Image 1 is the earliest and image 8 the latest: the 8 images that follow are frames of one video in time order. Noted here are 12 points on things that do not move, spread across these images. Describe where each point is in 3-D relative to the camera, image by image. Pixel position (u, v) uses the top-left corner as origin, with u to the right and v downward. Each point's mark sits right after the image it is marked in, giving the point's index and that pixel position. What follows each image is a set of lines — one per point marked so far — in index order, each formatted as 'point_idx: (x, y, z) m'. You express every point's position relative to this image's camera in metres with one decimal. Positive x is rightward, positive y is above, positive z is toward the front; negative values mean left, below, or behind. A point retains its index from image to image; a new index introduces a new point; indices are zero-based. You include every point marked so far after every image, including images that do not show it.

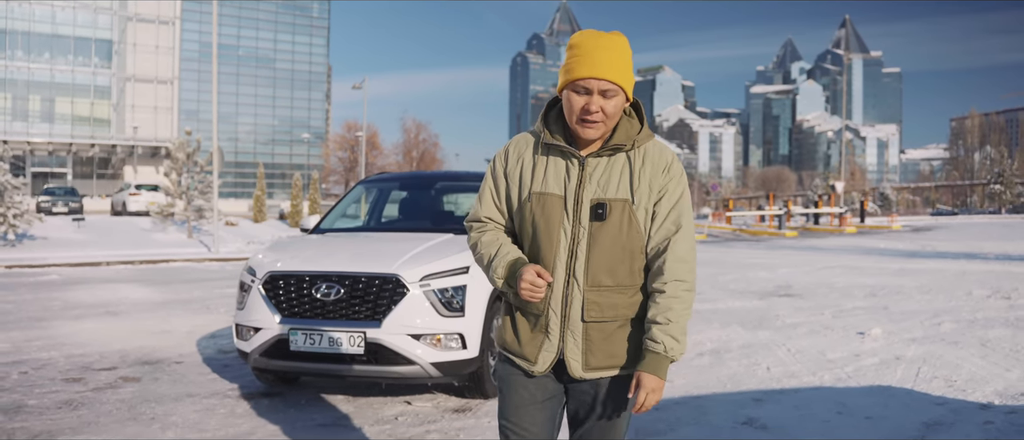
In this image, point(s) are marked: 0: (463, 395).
0: (-0.2, -0.8, +4.9) m
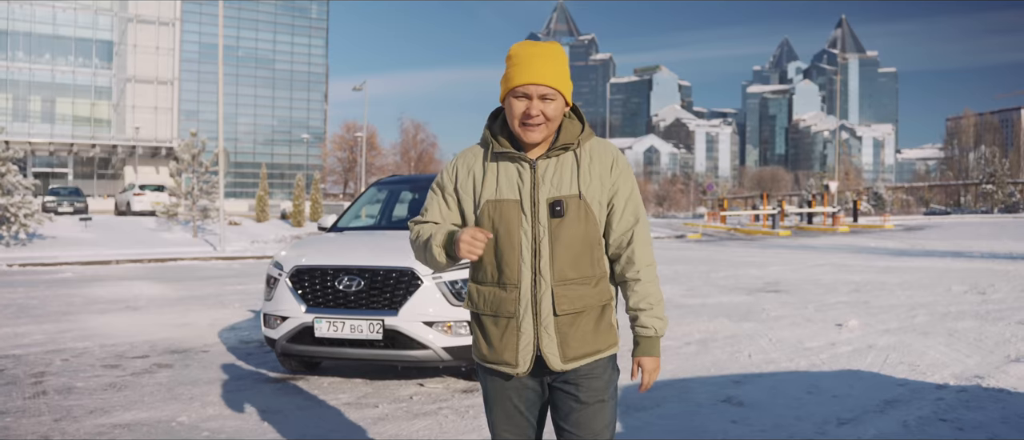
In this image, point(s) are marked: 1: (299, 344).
0: (-0.2, -0.8, +5.5) m
1: (-1.0, -0.6, +5.1) m
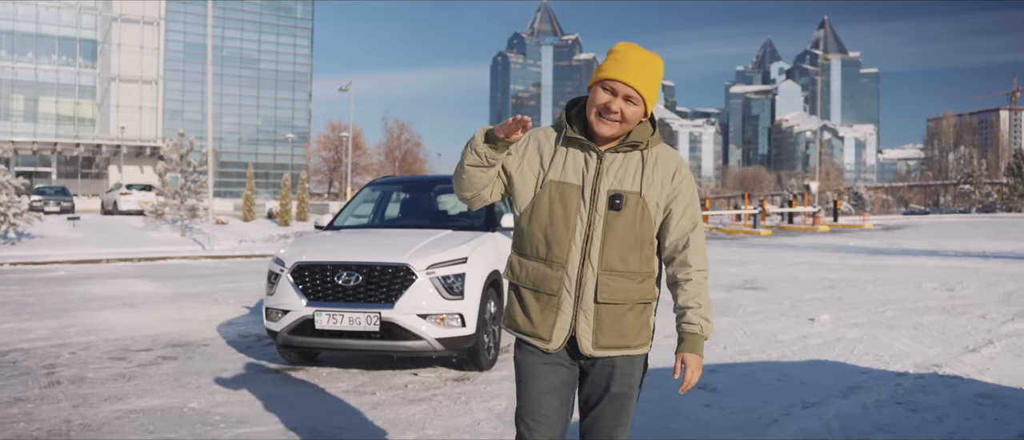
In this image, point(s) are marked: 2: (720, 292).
0: (-0.3, -0.8, +5.8) m
1: (-1.1, -0.6, +5.4) m
2: (+2.2, -0.8, +11.0) m
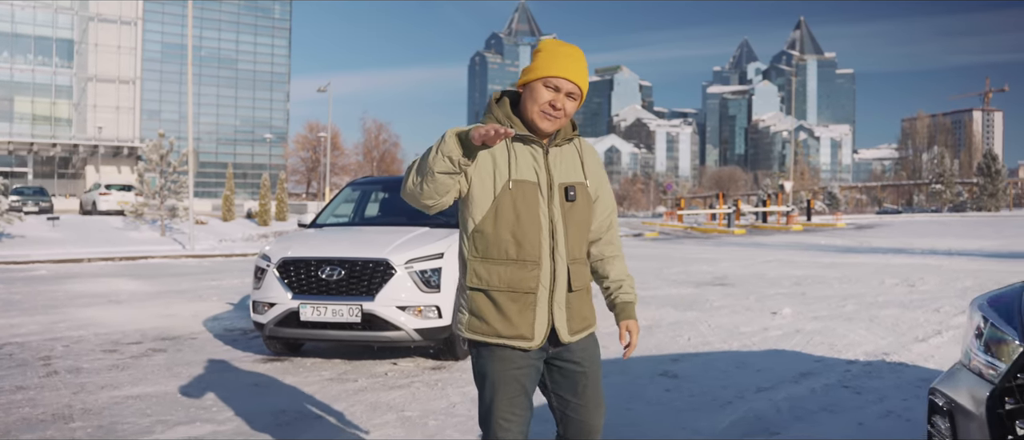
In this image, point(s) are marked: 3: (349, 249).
0: (-0.4, -0.8, +6.1) m
1: (-1.2, -0.6, +5.7) m
2: (+1.9, -0.7, +11.3) m
3: (-0.9, -0.2, +5.8) m
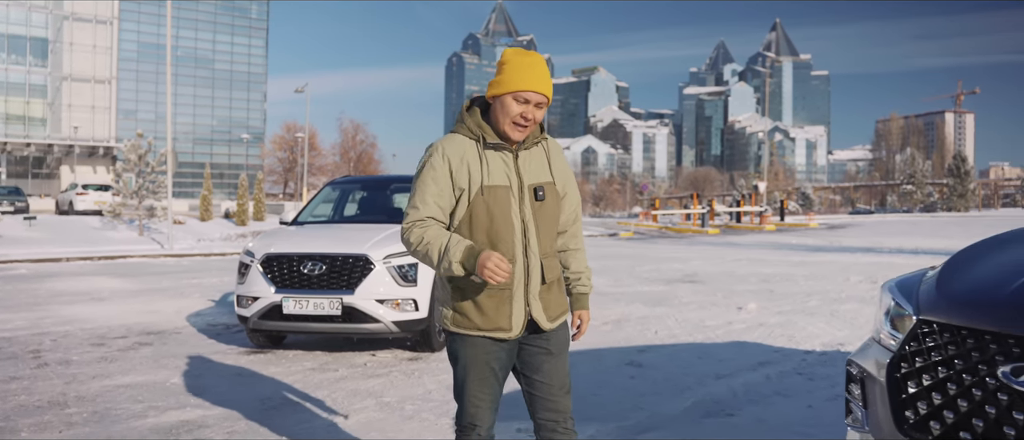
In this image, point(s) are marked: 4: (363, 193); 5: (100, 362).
0: (-0.6, -0.8, +6.4) m
1: (-1.4, -0.6, +6.0) m
2: (+1.6, -0.7, +11.7) m
3: (-1.1, -0.1, +6.1) m
4: (-1.1, +0.2, +7.8) m
5: (-2.4, -0.8, +6.1) m
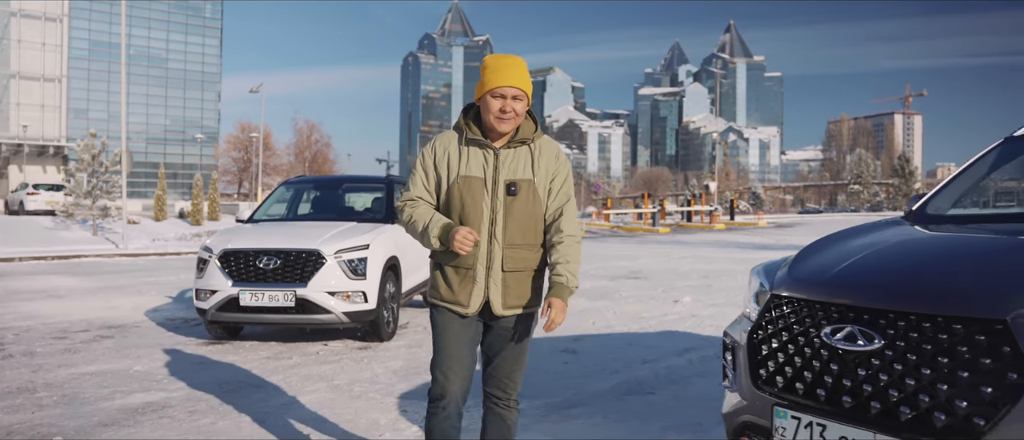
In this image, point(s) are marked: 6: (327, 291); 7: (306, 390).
0: (-0.9, -0.8, +6.8) m
1: (-1.7, -0.6, +6.4) m
2: (+1.1, -0.7, +12.1) m
3: (-1.4, -0.1, +6.4) m
4: (-1.5, +0.2, +8.1) m
5: (-2.7, -0.8, +6.4) m
6: (-1.1, -0.4, +6.3) m
7: (-1.0, -0.8, +5.1) m
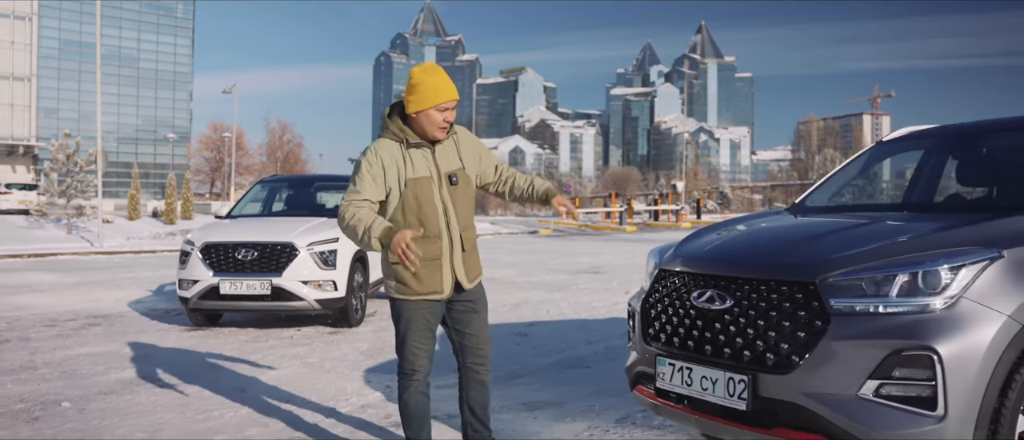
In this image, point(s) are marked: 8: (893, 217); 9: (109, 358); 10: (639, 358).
0: (-1.2, -0.7, +7.4) m
1: (-2.0, -0.5, +6.9) m
2: (+0.6, -0.7, +12.8) m
3: (-1.7, -0.1, +7.0) m
4: (-1.8, +0.2, +8.7) m
5: (-3.0, -0.8, +7.0) m
6: (-1.4, -0.4, +6.9) m
7: (-1.2, -0.8, +5.6) m
8: (+1.2, 0.0, +3.3) m
9: (-2.3, -0.8, +6.0) m
10: (+0.4, -0.4, +3.2) m
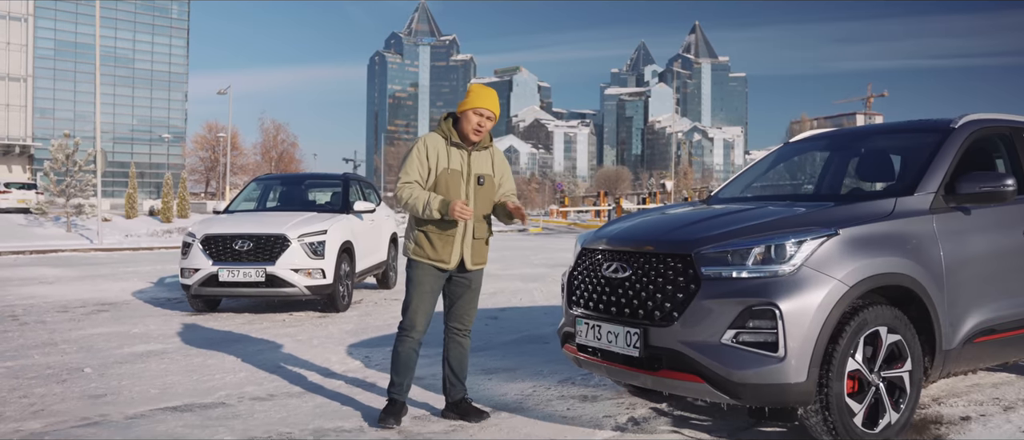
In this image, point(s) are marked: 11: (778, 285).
0: (-1.4, -0.7, +8.1) m
1: (-2.2, -0.5, +7.6) m
2: (+0.4, -0.6, +13.5) m
3: (-1.9, -0.1, +7.7) m
4: (-2.1, +0.3, +9.4) m
5: (-3.2, -0.7, +7.7) m
6: (-1.6, -0.4, +7.6) m
7: (-1.4, -0.7, +6.3) m
8: (+1.0, +0.1, +4.0) m
9: (-2.5, -0.7, +6.7) m
10: (+0.2, -0.4, +3.9) m
11: (+0.8, -0.2, +3.2) m
